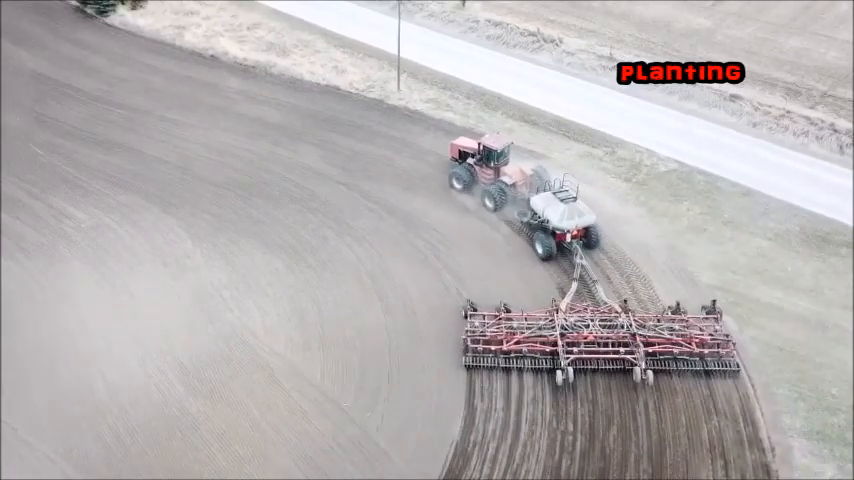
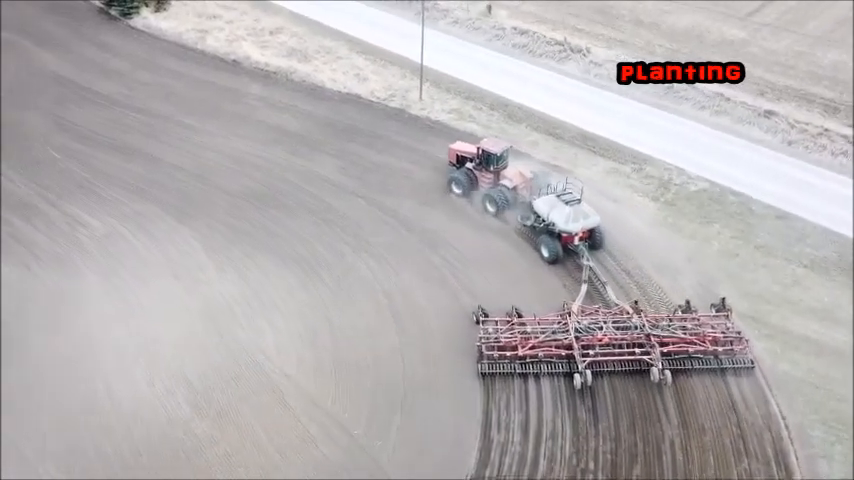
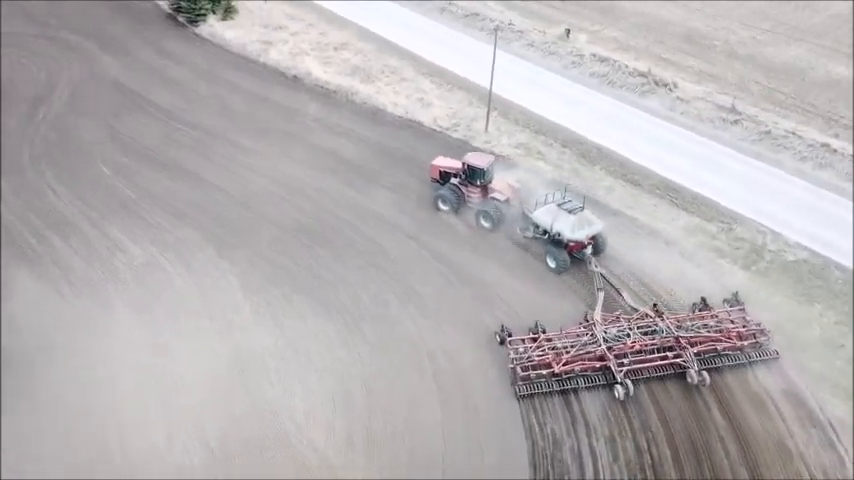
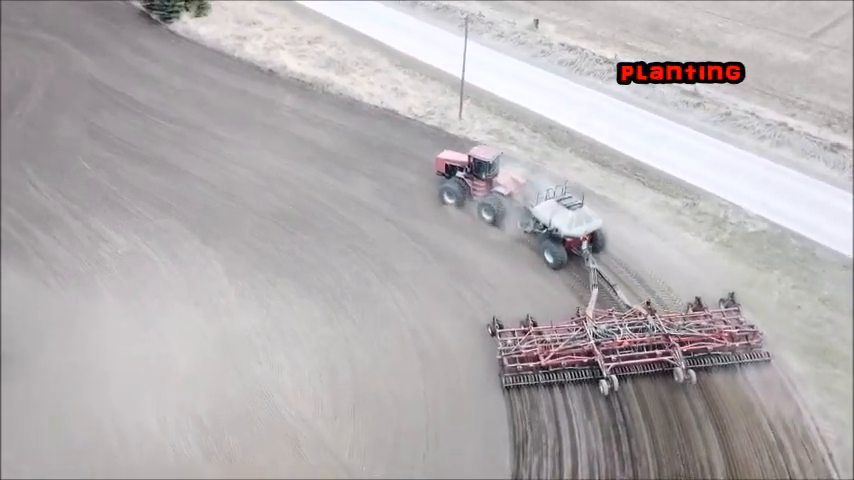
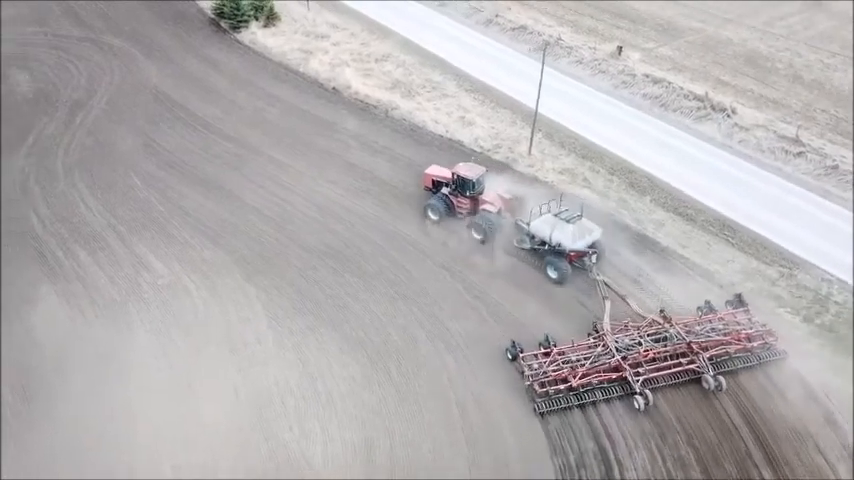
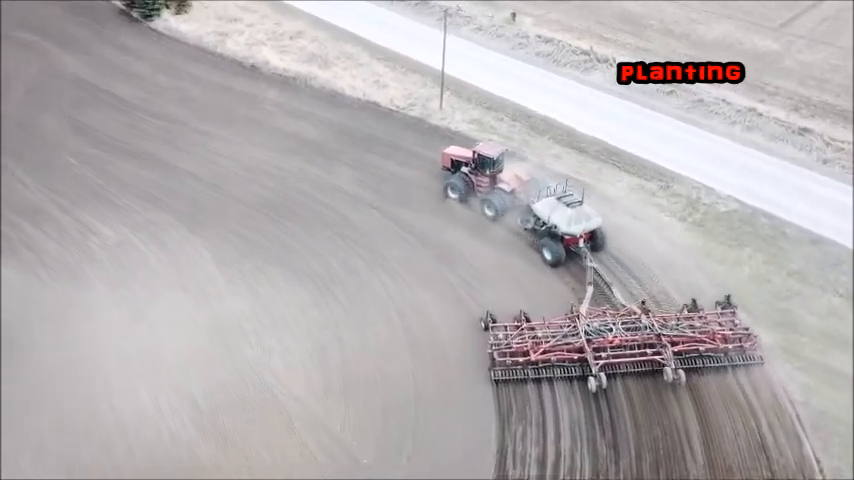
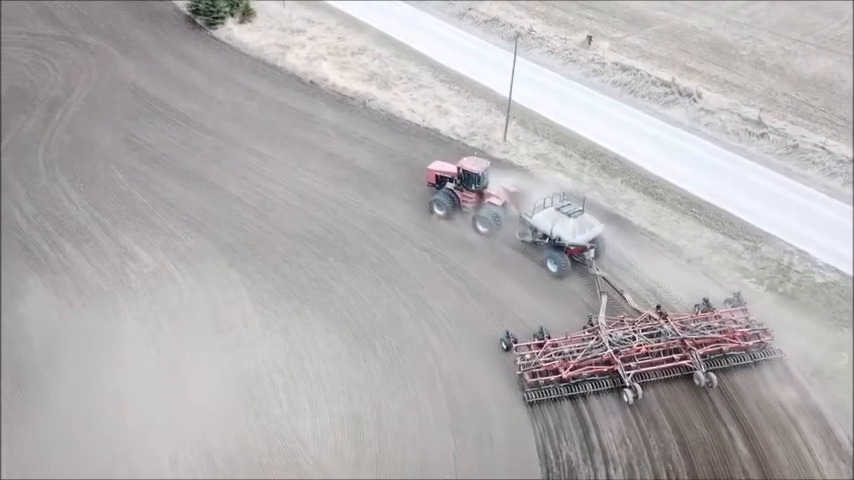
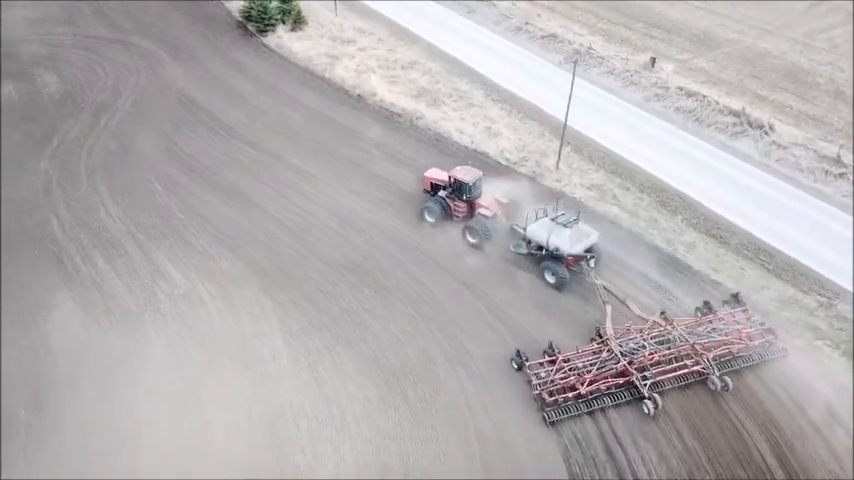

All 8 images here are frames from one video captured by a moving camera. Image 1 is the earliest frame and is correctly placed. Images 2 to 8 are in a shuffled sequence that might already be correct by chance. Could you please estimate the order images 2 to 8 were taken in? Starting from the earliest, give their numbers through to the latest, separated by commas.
2, 6, 4, 3, 7, 5, 8
